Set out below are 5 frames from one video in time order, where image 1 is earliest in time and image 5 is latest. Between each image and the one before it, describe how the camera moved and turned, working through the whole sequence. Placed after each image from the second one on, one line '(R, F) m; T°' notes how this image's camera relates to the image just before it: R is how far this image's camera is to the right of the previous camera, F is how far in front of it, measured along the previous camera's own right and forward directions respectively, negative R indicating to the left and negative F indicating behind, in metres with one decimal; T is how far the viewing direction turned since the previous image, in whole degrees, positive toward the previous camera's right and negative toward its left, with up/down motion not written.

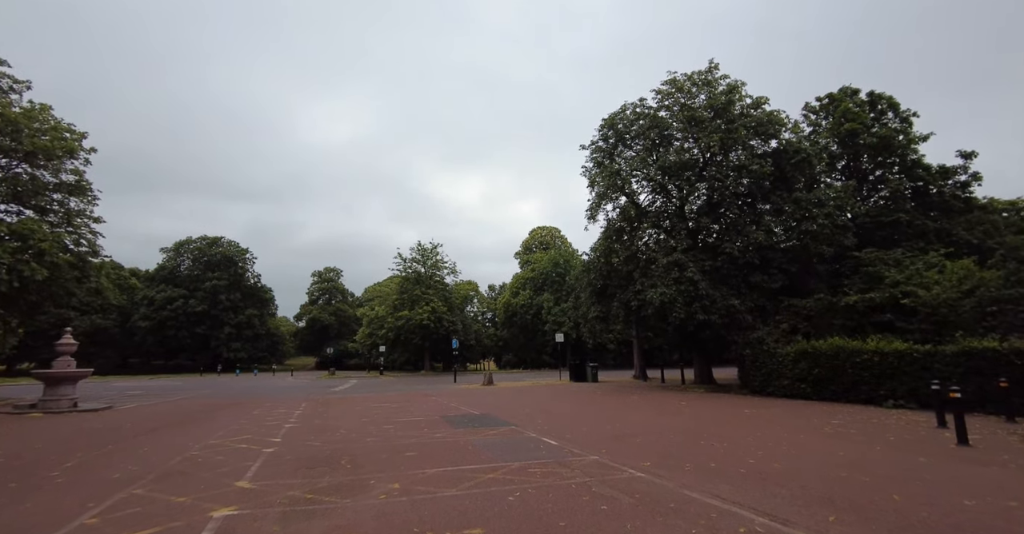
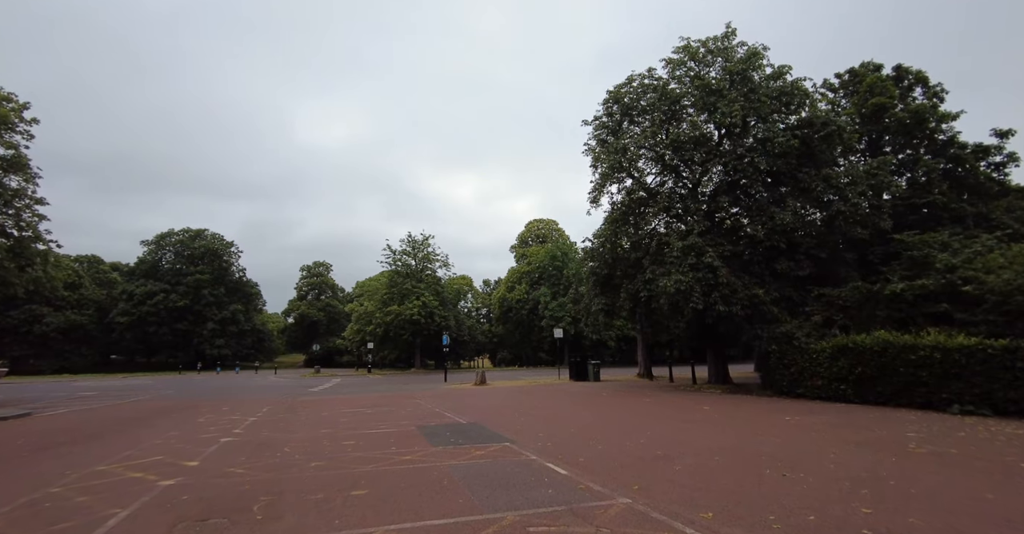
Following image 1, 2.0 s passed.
(0.0, +2.5) m; +1°
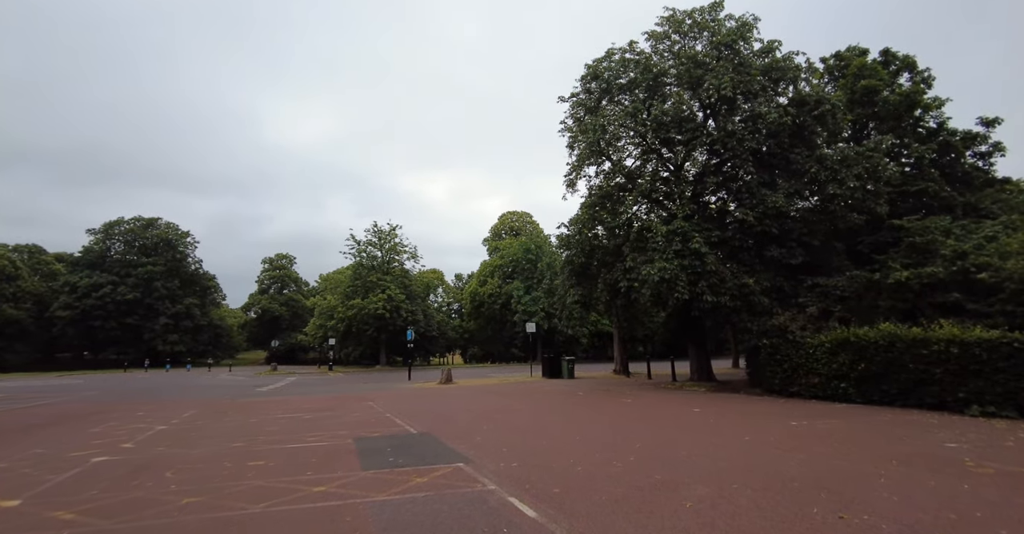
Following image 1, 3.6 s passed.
(+0.3, +2.0) m; +3°
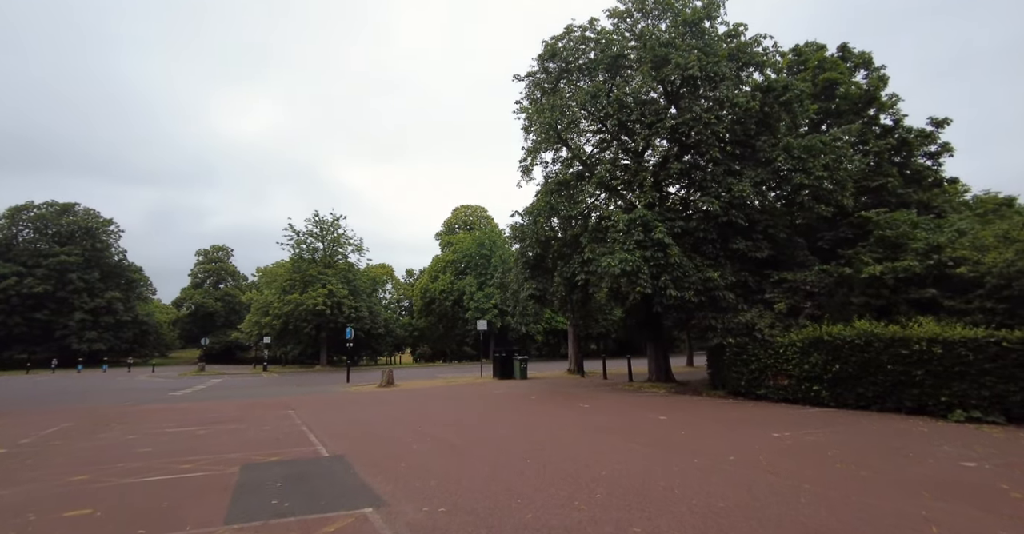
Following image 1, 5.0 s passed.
(+0.4, +1.9) m; +5°
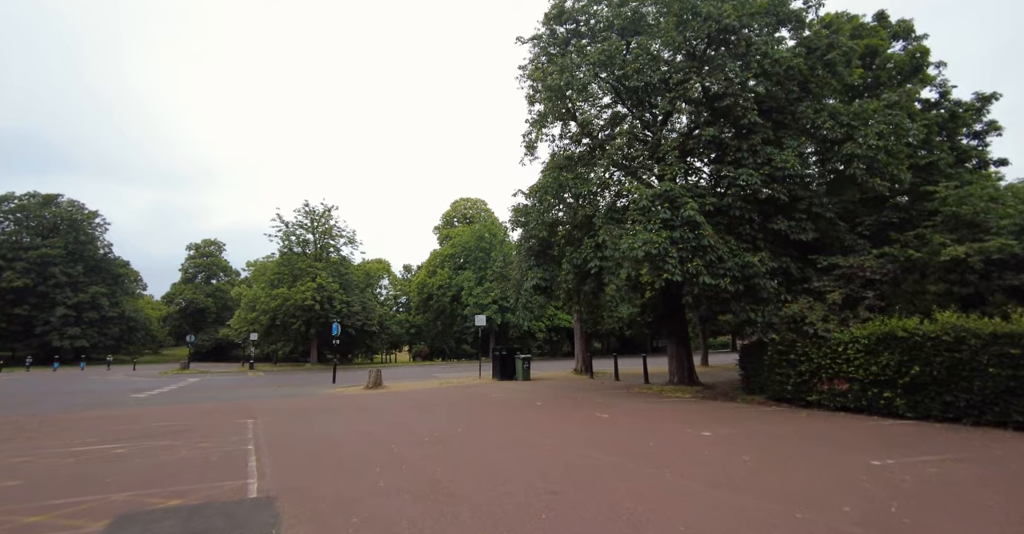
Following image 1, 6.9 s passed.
(-0.1, +2.3) m; 0°
